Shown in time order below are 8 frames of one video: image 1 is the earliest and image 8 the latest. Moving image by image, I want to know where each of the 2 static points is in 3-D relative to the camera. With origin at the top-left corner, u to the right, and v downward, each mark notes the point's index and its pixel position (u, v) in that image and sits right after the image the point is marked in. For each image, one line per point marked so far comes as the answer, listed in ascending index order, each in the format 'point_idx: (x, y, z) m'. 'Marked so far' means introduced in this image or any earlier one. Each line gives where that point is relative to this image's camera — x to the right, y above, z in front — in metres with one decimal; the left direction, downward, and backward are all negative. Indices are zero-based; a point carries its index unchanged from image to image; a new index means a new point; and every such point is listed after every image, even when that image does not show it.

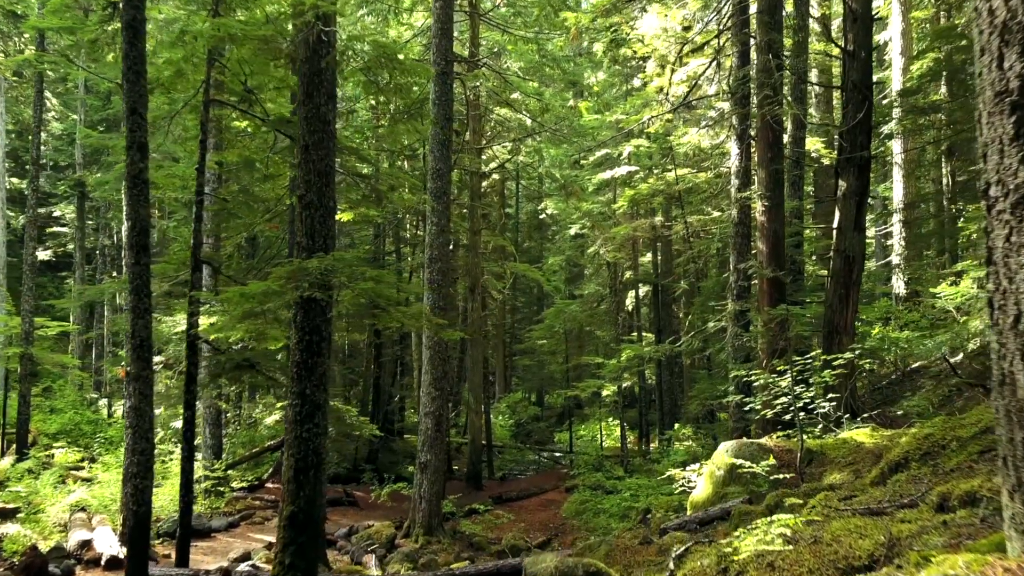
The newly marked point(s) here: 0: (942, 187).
0: (+8.8, +2.1, +17.0) m
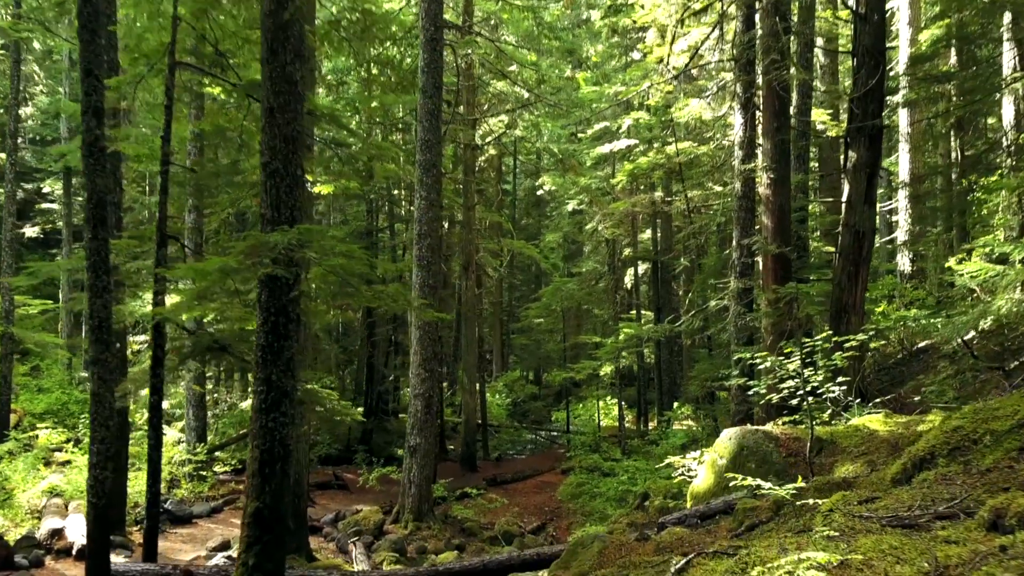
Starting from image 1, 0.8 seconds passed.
0: (+8.7, +2.5, +16.5) m
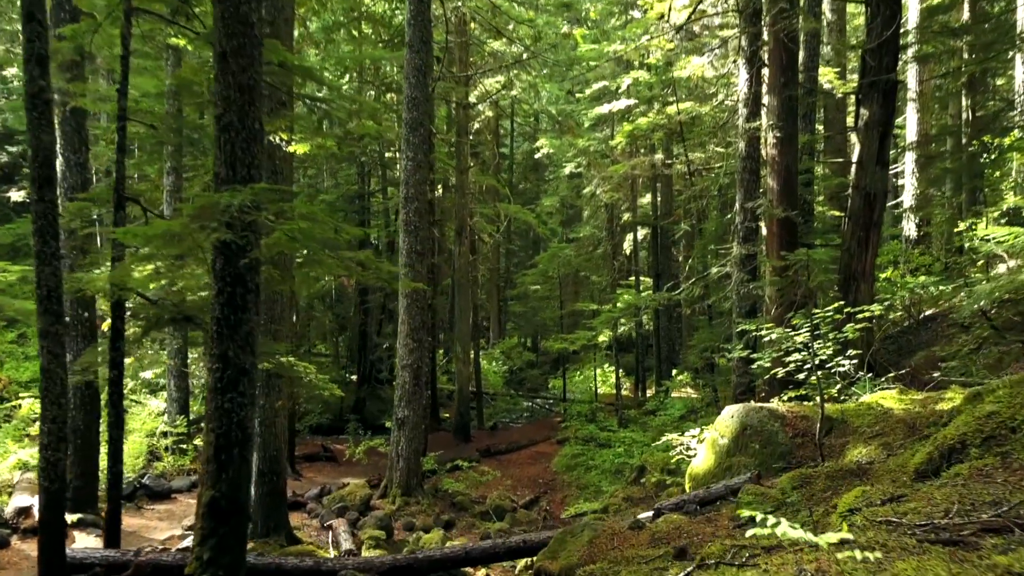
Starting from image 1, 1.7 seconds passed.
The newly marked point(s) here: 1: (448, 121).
0: (+8.6, +3.2, +15.8) m
1: (-1.4, +3.6, +17.8) m
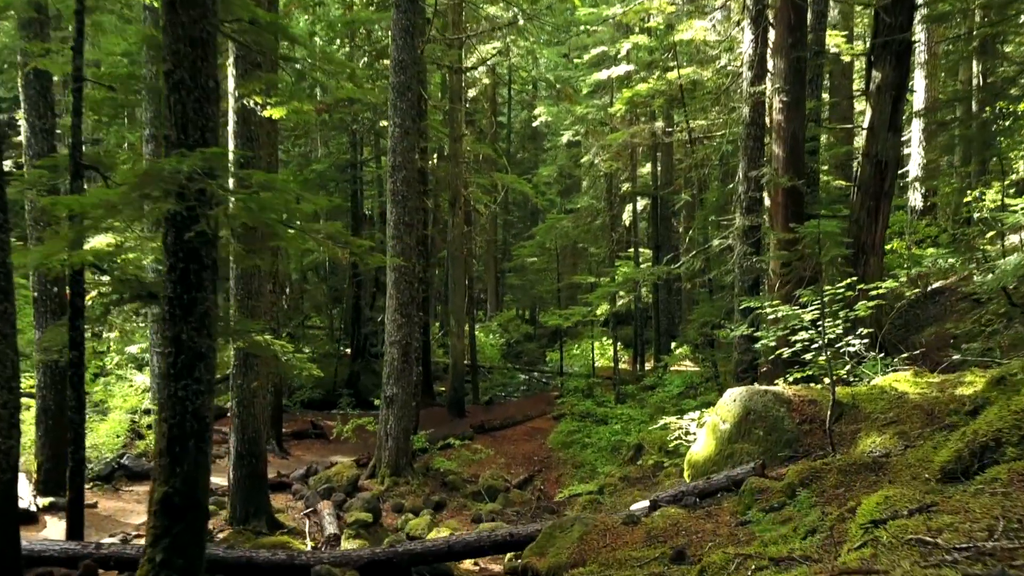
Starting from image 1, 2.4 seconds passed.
0: (+8.5, +3.7, +15.3) m
1: (-1.5, +4.2, +17.3) m
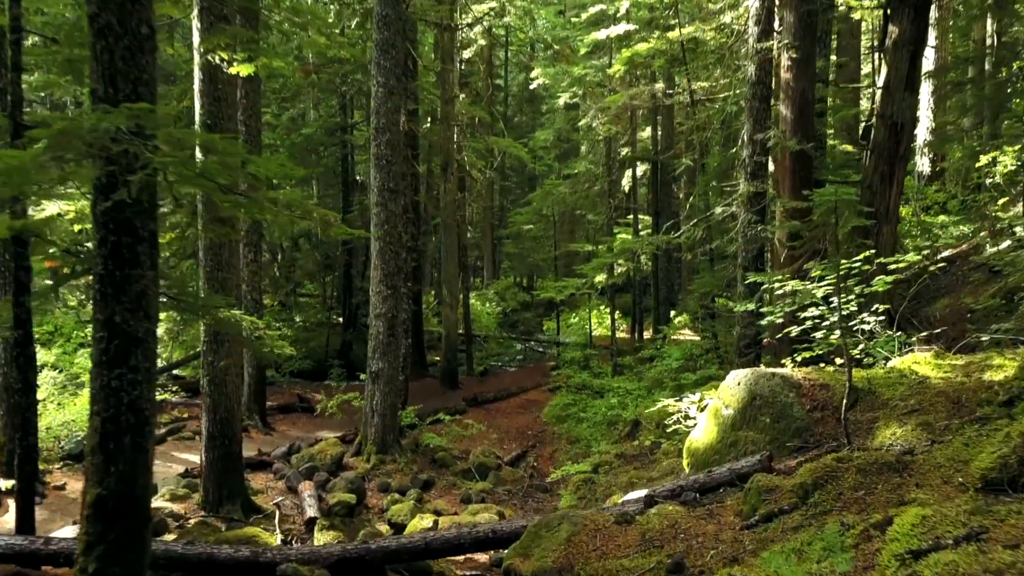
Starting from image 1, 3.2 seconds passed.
0: (+8.4, +4.3, +14.6) m
1: (-1.6, +4.8, +16.6) m
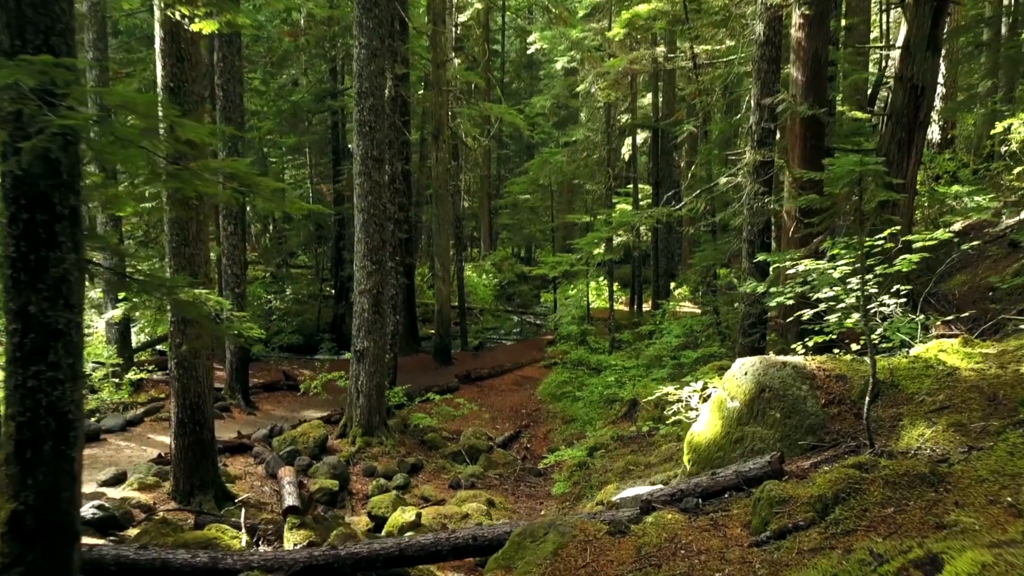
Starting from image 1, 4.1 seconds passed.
0: (+8.3, +4.7, +13.9) m
1: (-1.7, +5.4, +15.9) m
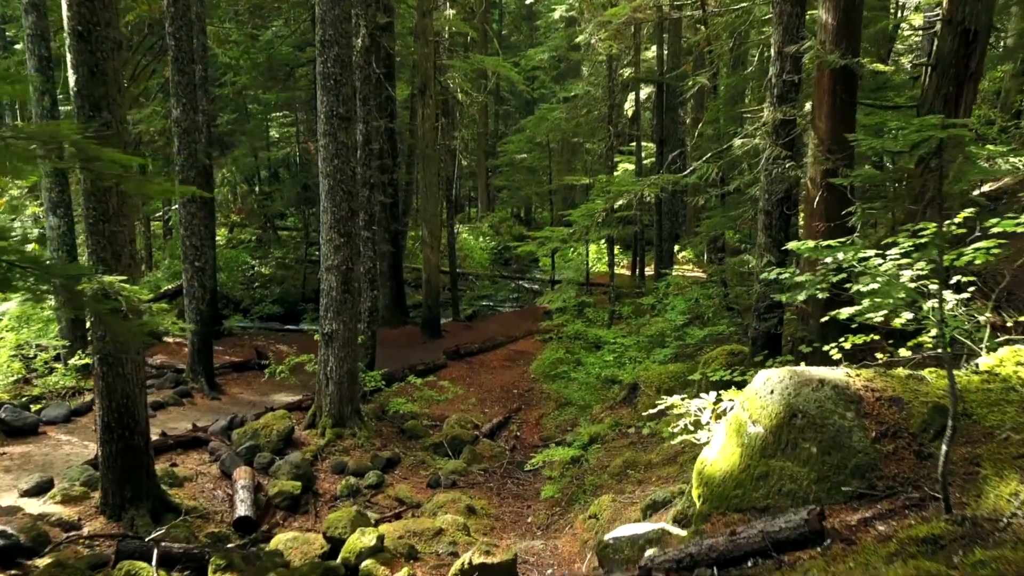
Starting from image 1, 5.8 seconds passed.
0: (+8.2, +5.2, +12.6) m
1: (-1.8, +5.9, +14.6) m
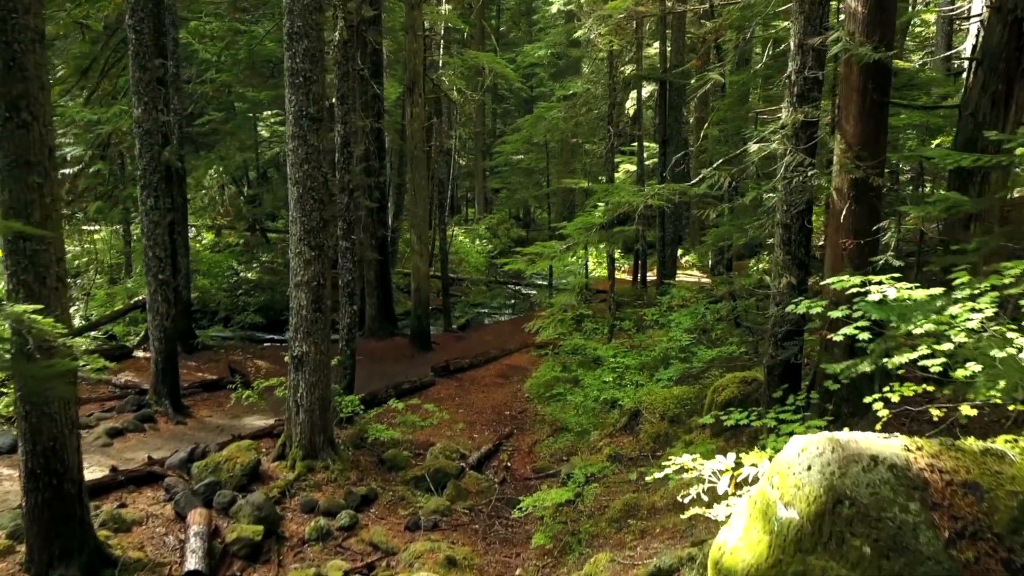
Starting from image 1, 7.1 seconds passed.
0: (+8.1, +5.0, +11.8) m
1: (-1.9, +5.8, +13.8) m
